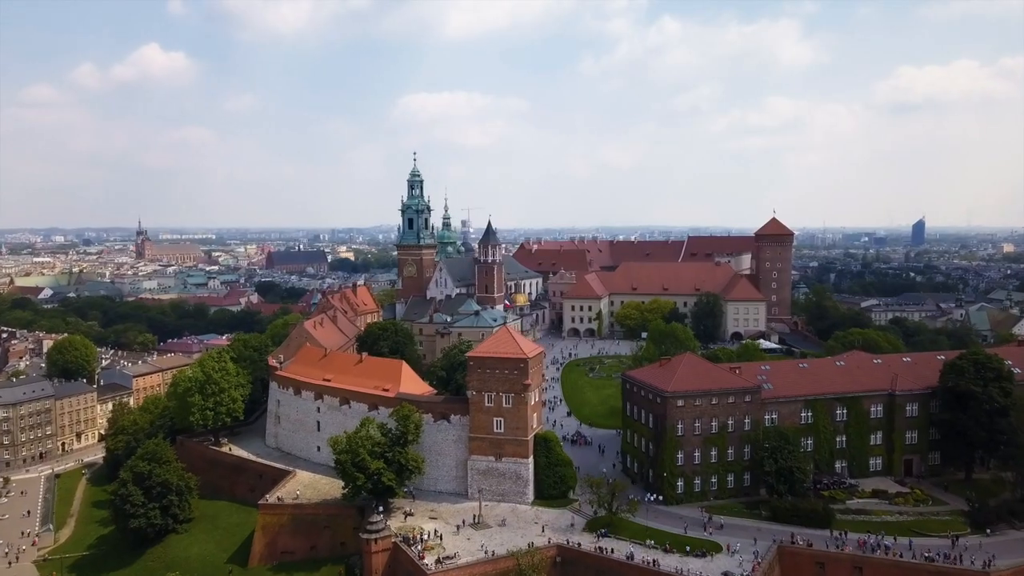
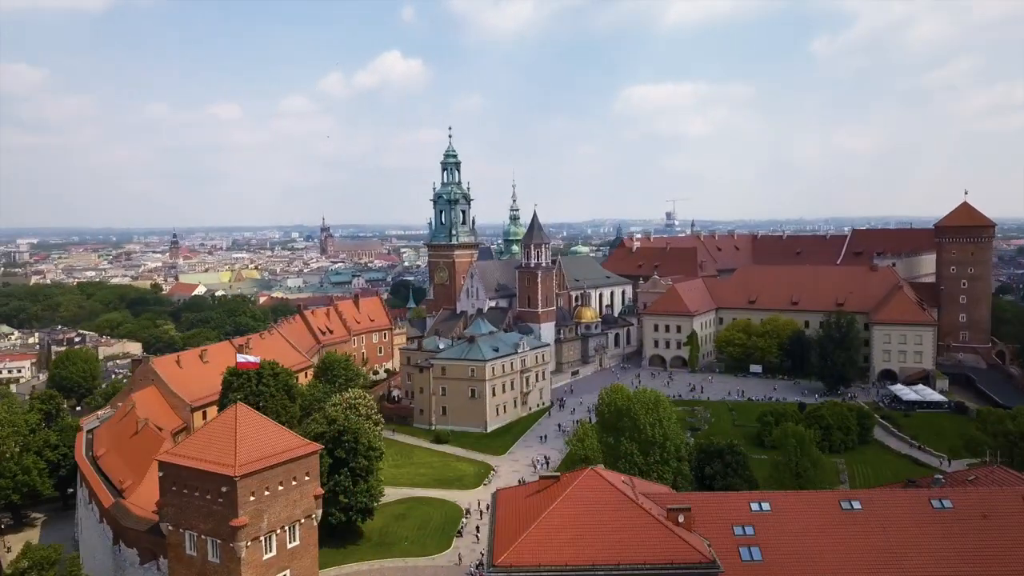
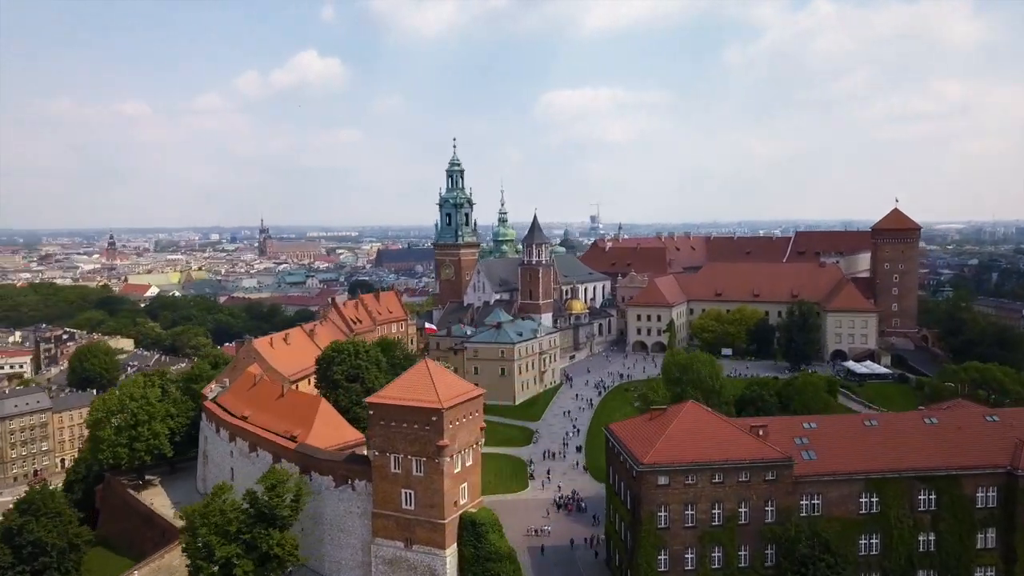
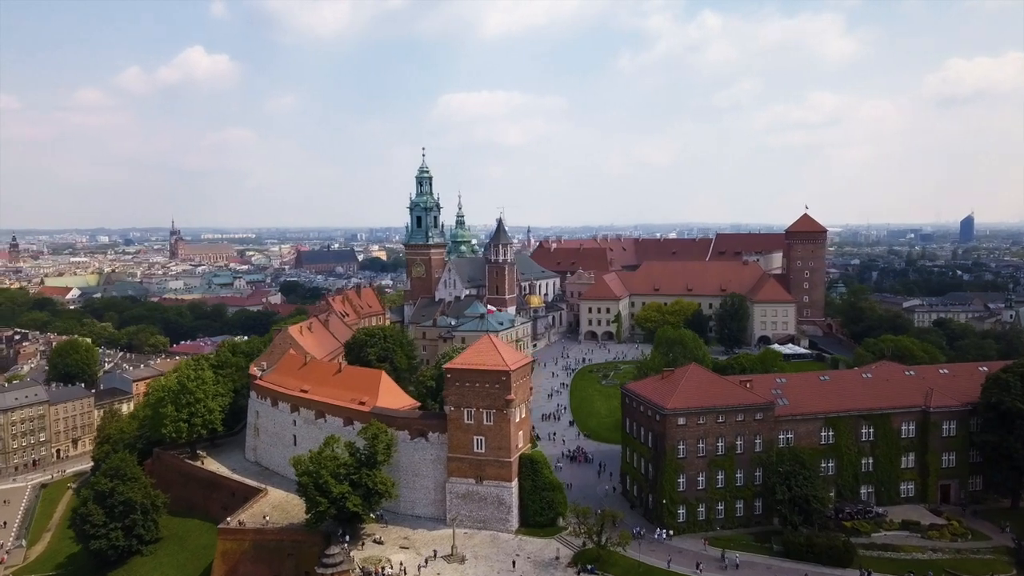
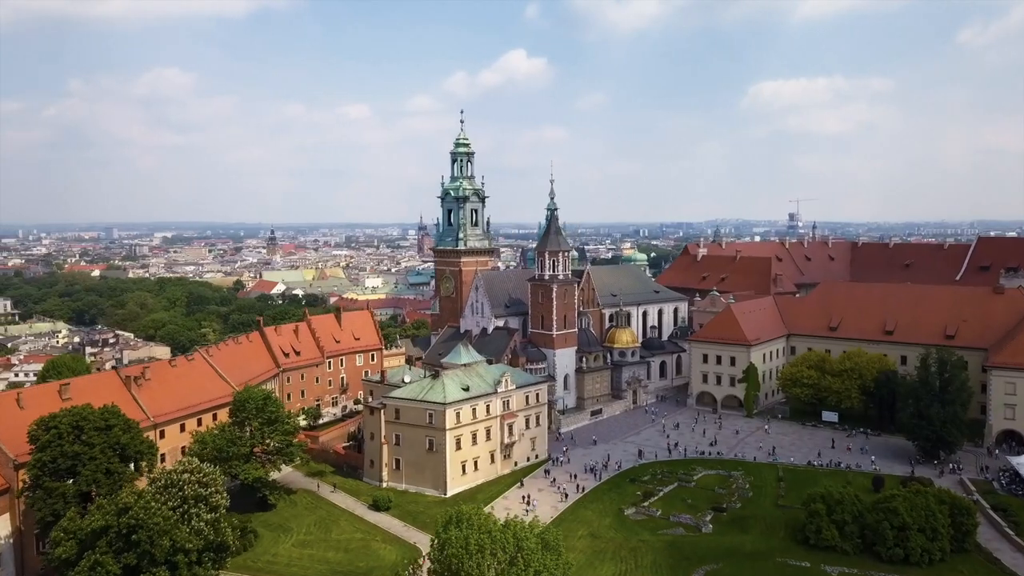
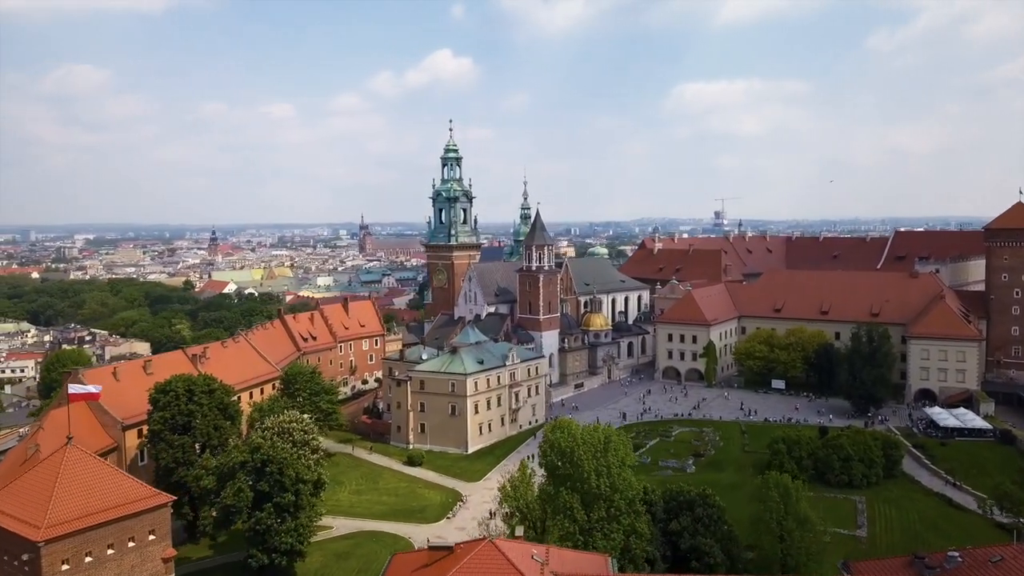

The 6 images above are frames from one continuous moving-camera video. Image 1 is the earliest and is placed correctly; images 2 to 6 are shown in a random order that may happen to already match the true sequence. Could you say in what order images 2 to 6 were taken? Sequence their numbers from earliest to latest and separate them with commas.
4, 3, 2, 6, 5
